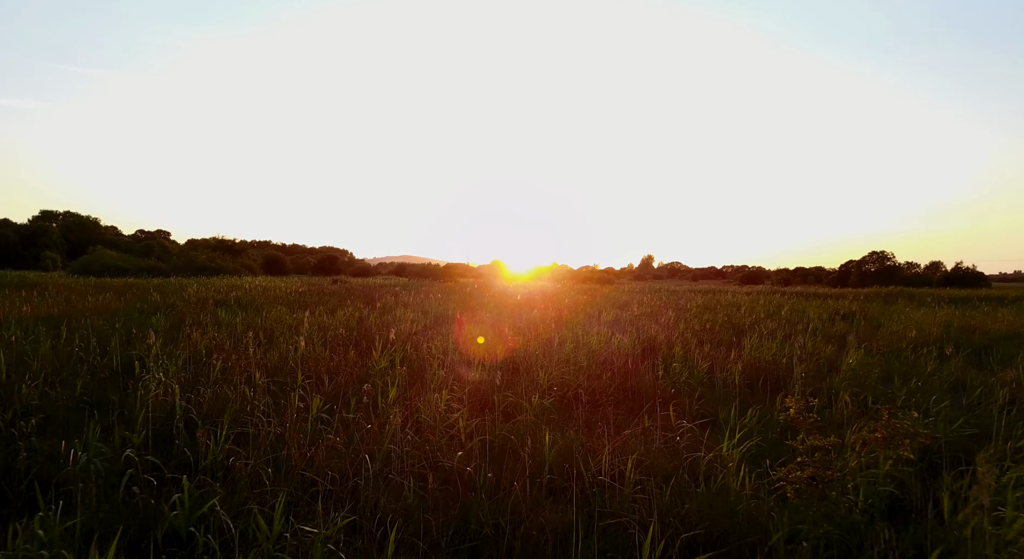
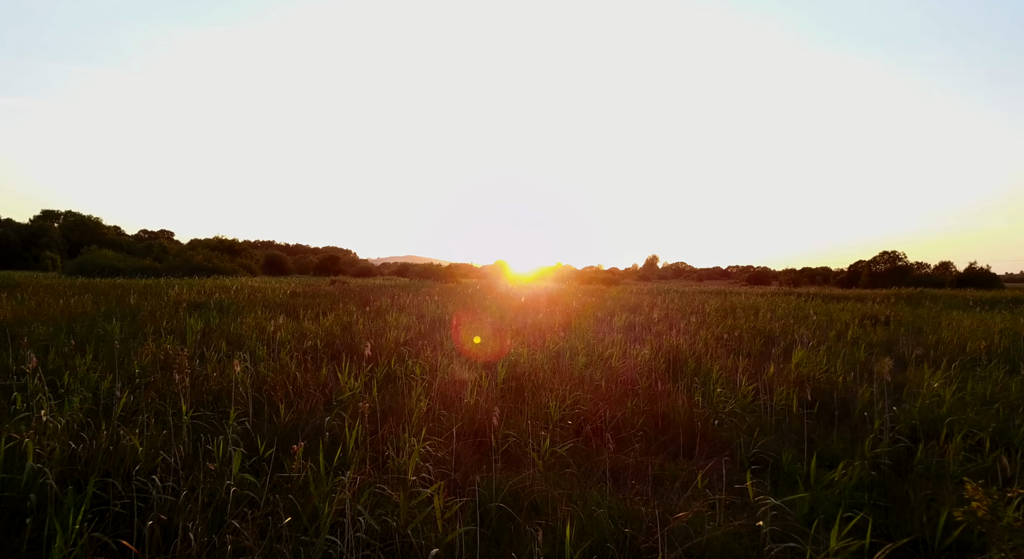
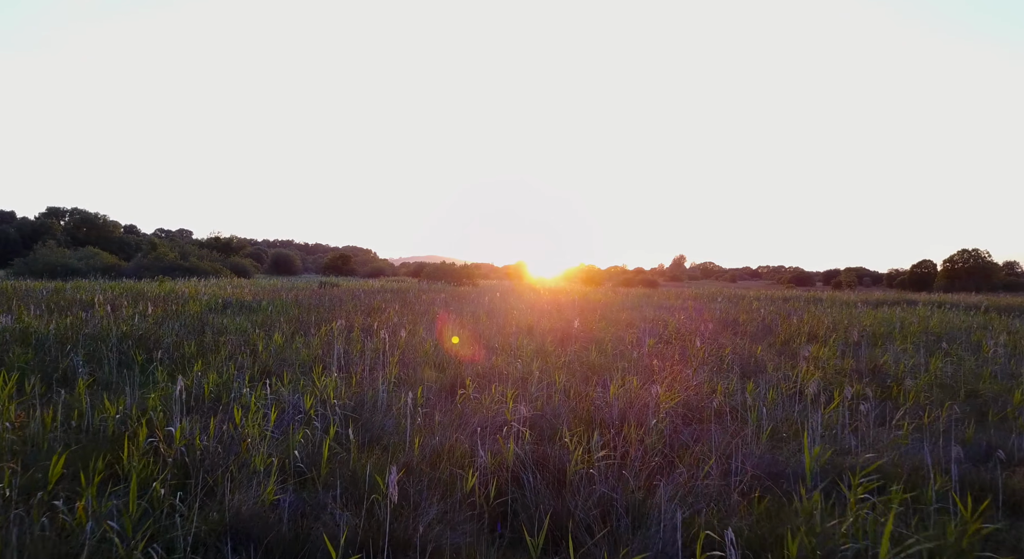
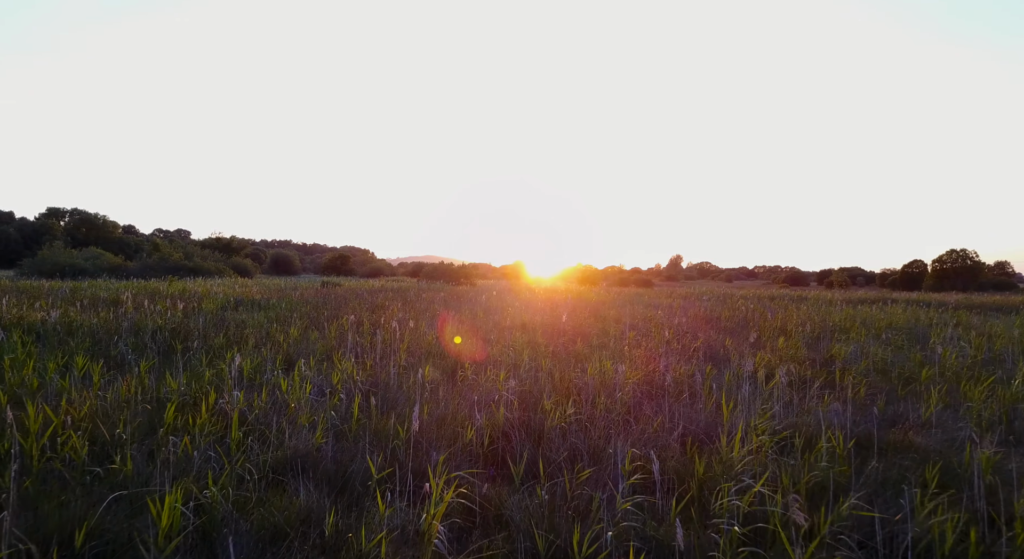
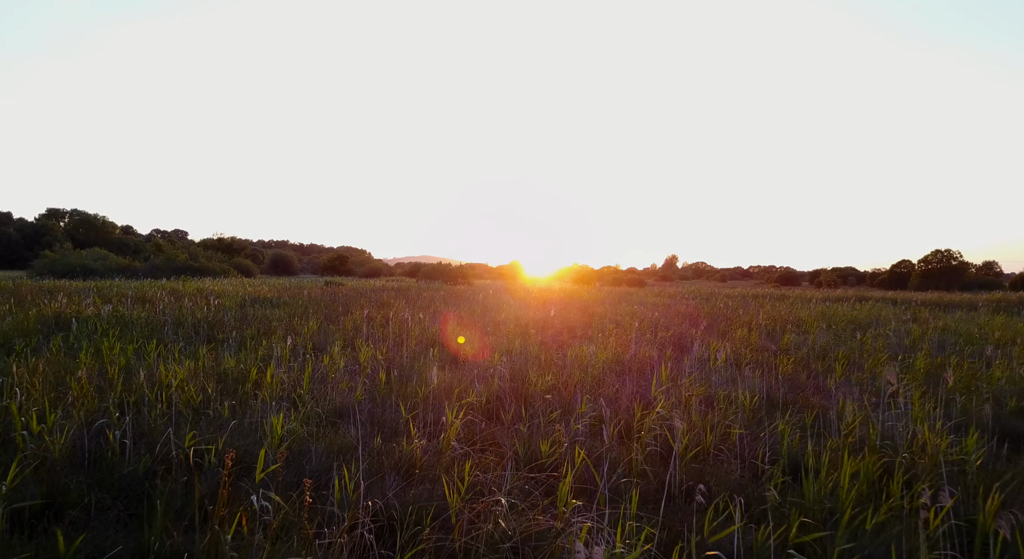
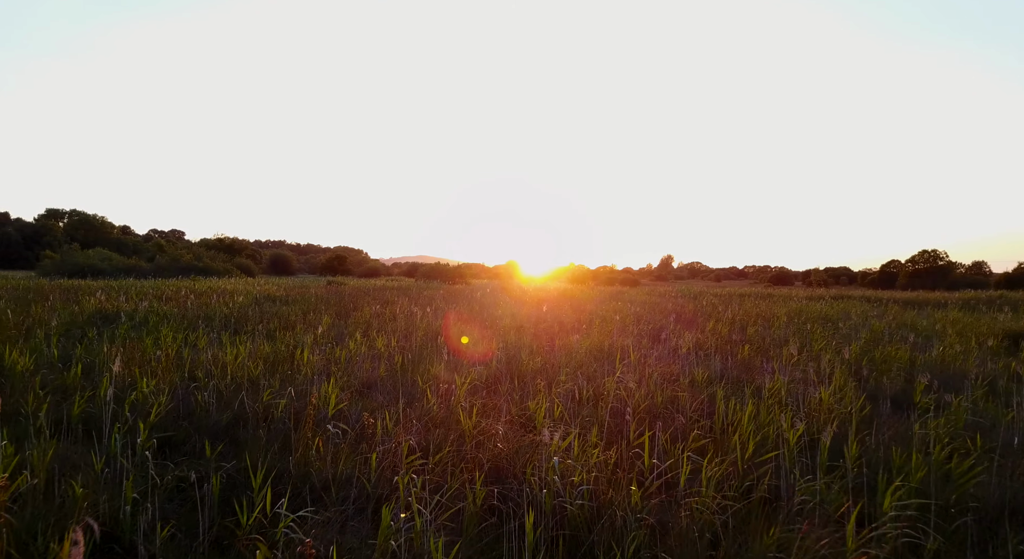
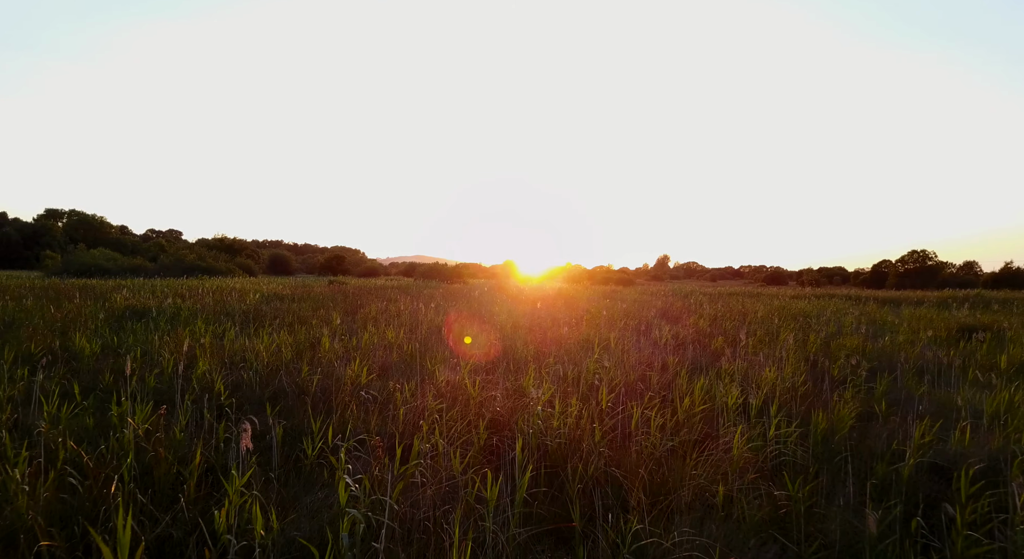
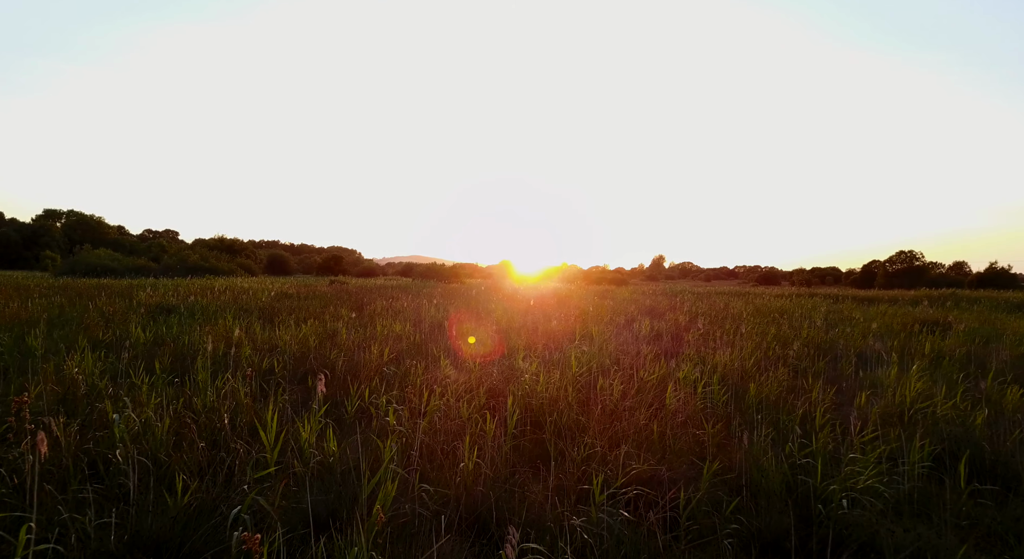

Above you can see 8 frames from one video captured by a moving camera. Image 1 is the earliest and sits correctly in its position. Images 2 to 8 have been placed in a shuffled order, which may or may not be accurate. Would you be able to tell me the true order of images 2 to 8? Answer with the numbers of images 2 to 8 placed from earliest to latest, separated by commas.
2, 8, 7, 6, 5, 4, 3
